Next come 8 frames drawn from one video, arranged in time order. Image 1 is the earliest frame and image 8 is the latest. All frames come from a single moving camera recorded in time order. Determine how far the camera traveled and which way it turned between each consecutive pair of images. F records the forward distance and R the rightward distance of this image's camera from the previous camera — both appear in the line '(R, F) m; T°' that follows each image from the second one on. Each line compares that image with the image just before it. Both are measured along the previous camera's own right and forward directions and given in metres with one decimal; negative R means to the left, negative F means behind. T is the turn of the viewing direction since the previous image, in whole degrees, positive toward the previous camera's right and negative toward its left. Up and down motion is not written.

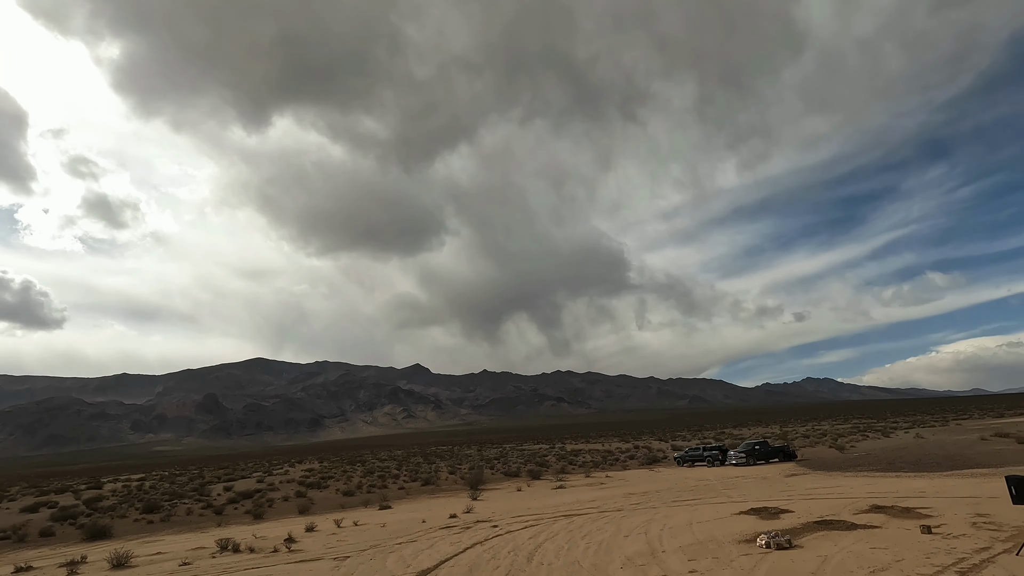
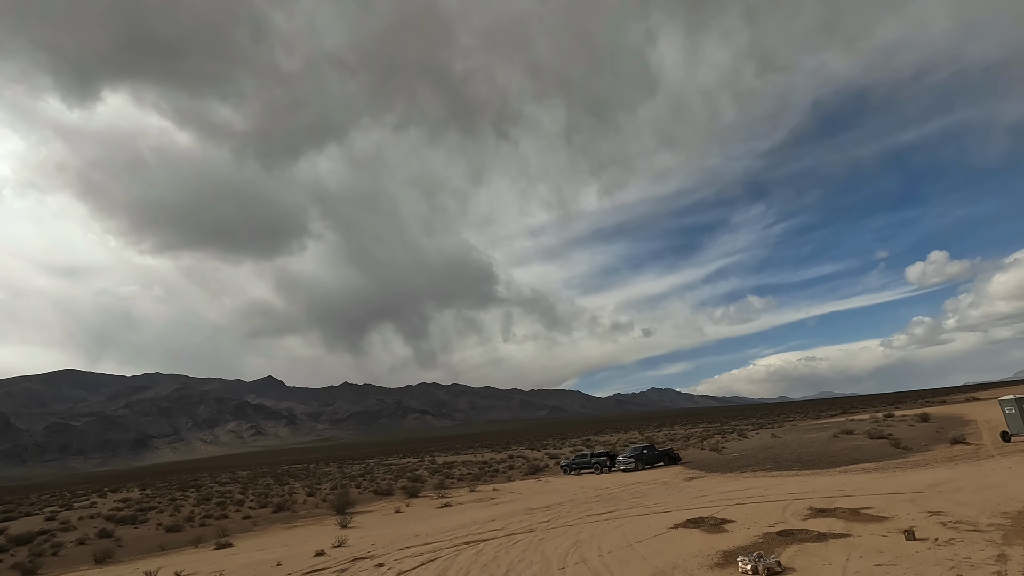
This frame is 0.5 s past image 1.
(-1.0, +4.3) m; +14°
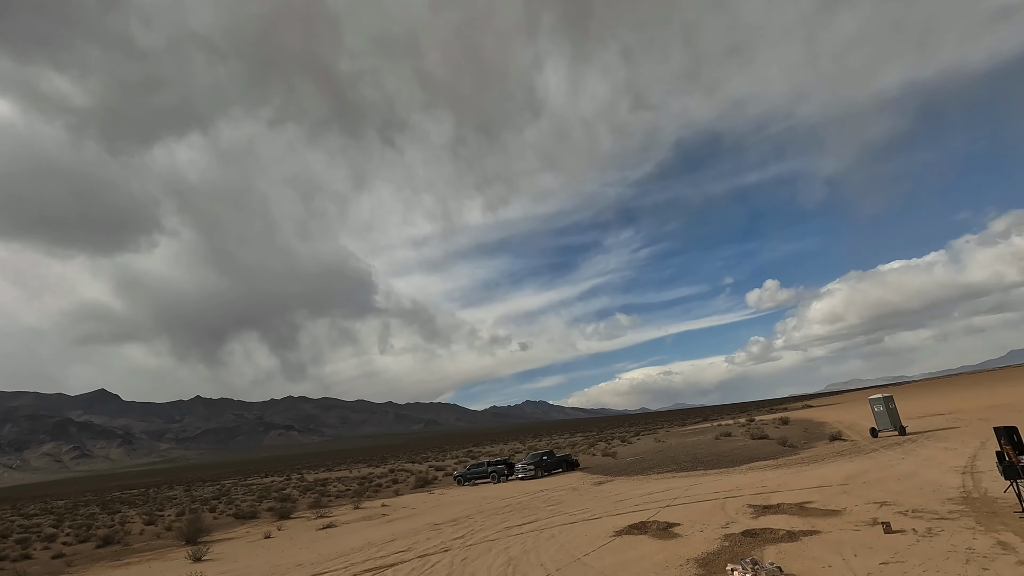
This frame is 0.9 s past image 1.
(-1.3, +2.9) m; +13°
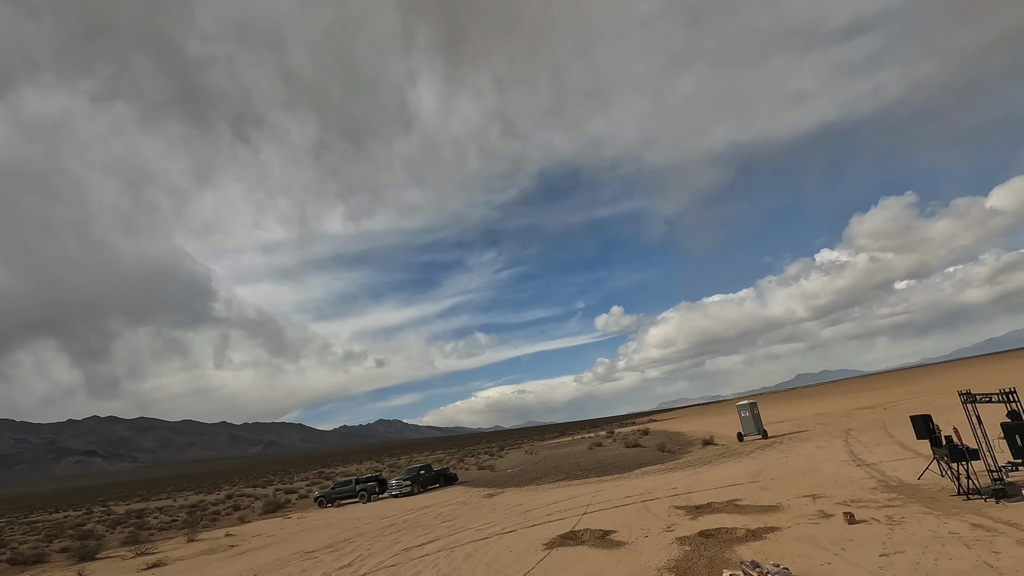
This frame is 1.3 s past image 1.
(-1.5, +2.5) m; +15°
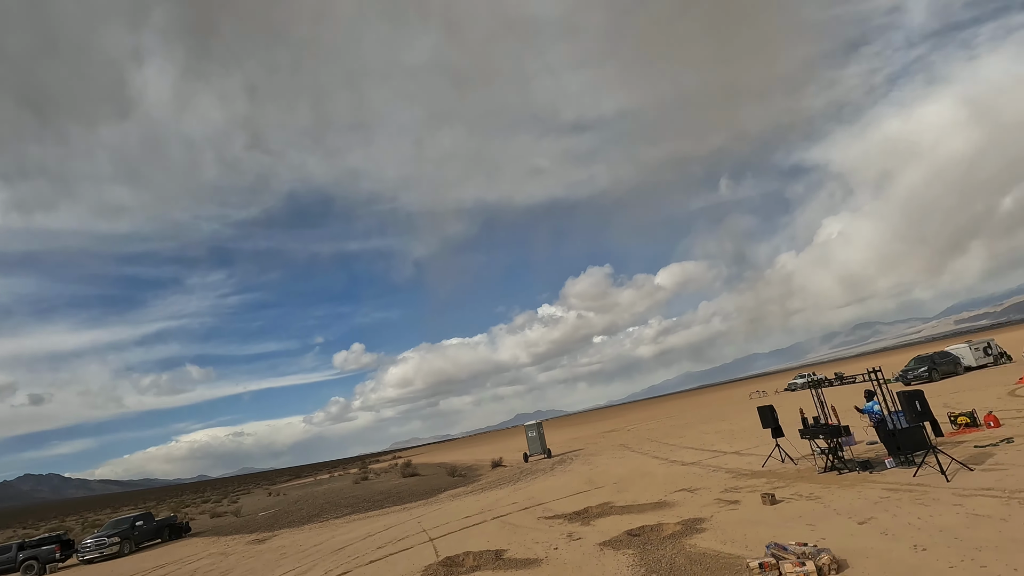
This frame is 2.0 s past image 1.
(-2.6, +3.5) m; +27°
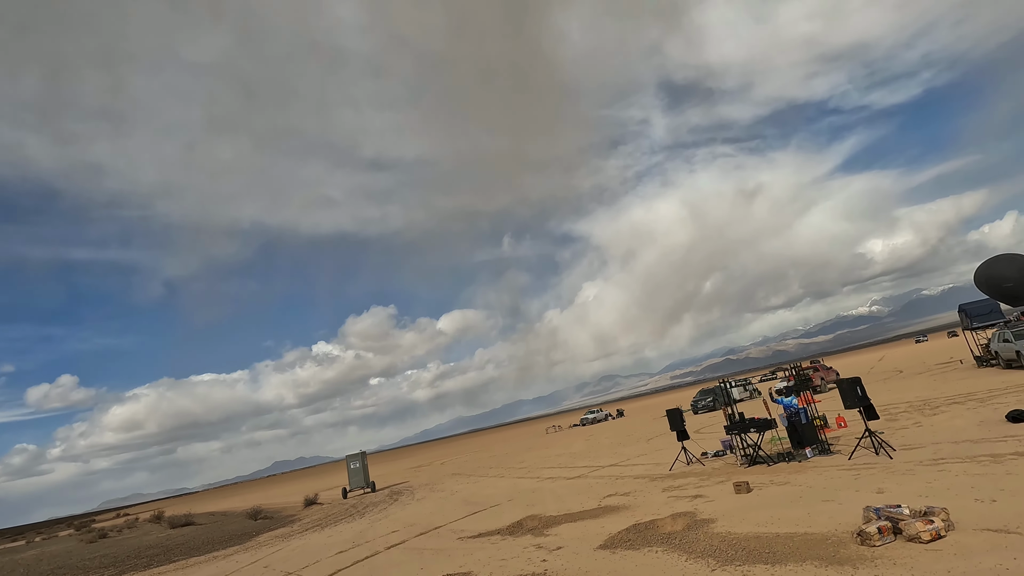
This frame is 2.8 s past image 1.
(-3.1, +2.5) m; +23°
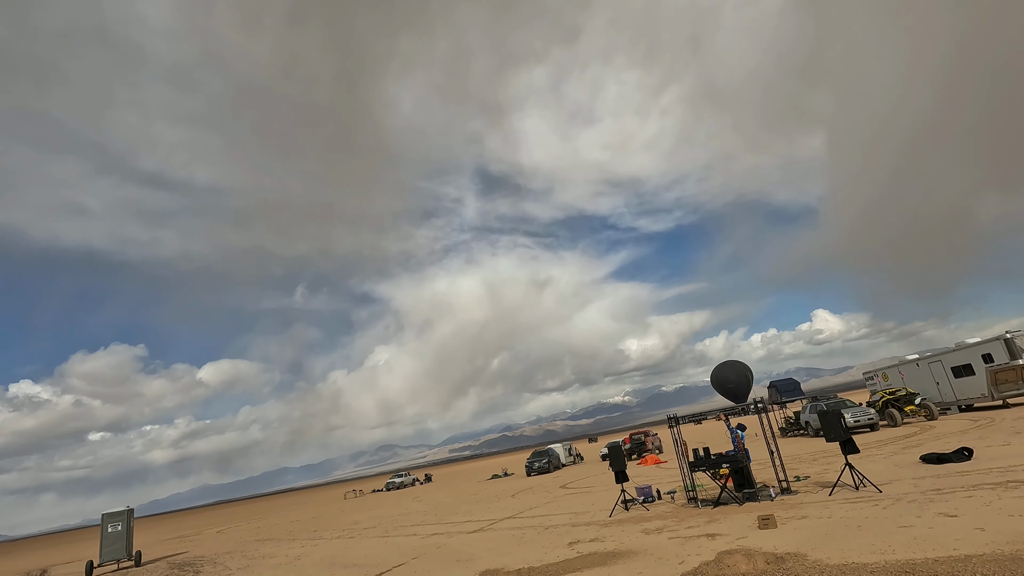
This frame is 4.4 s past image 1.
(-3.2, +3.0) m; +21°
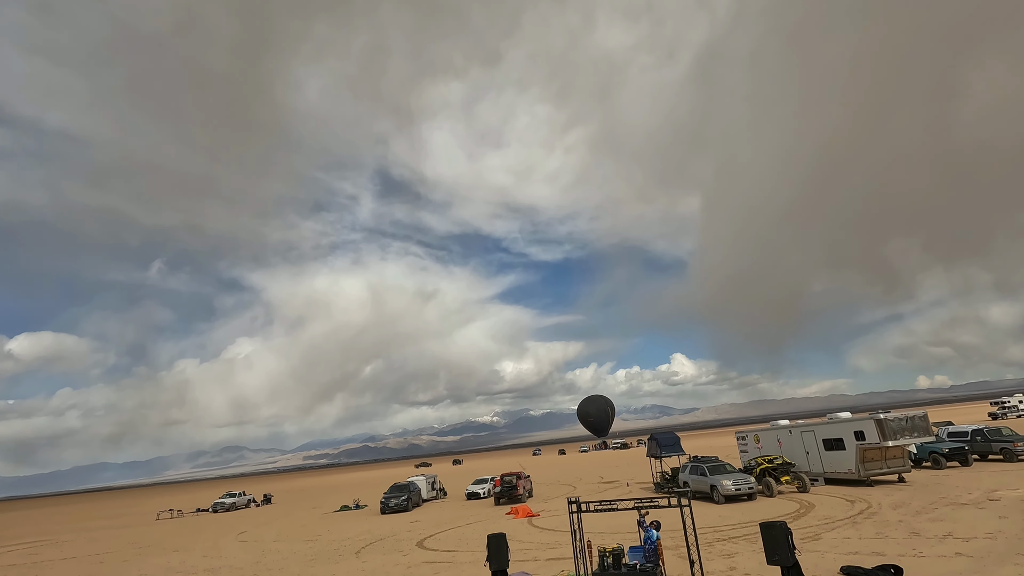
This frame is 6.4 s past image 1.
(+0.1, +3.2) m; +12°
